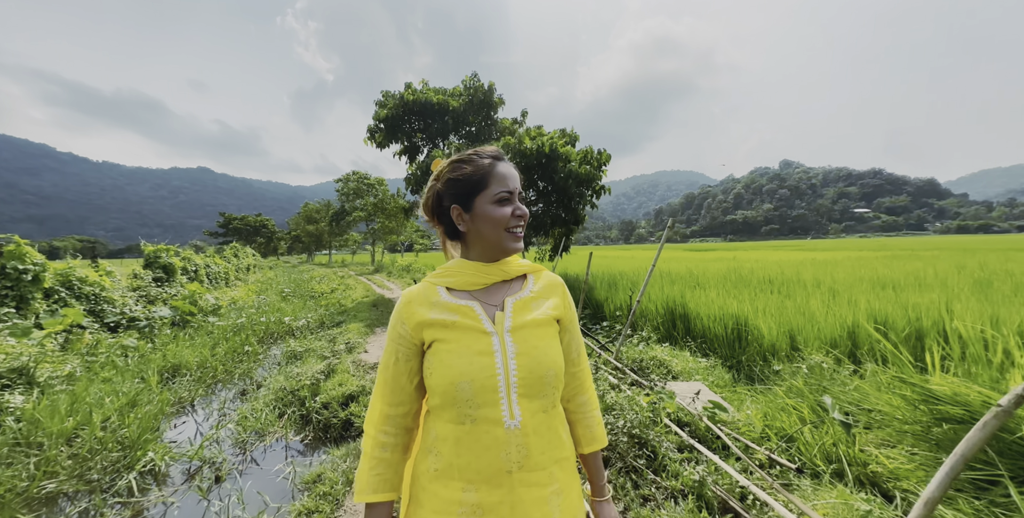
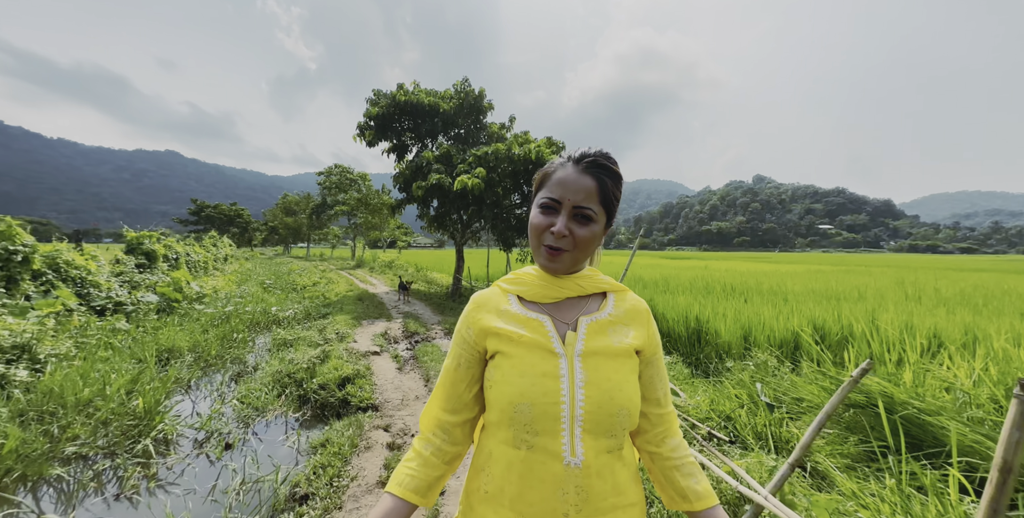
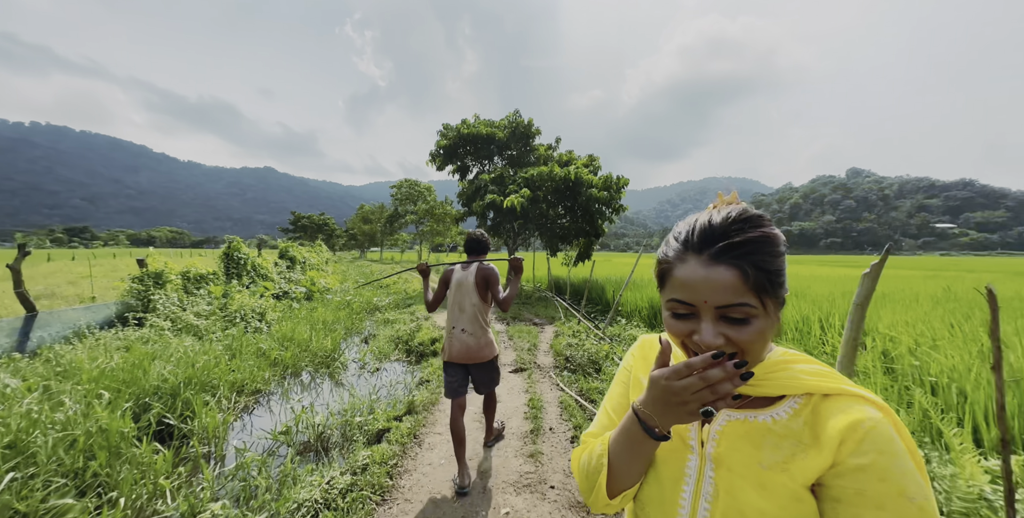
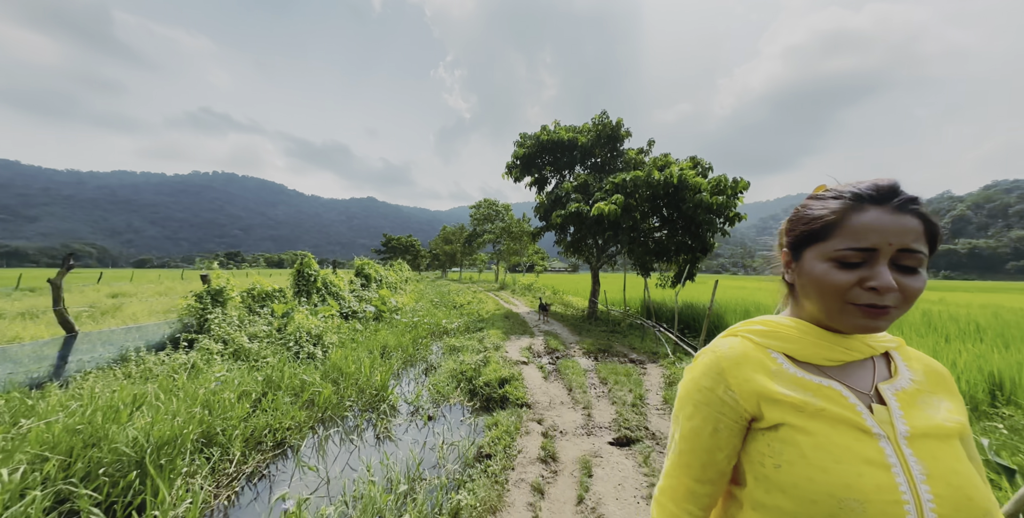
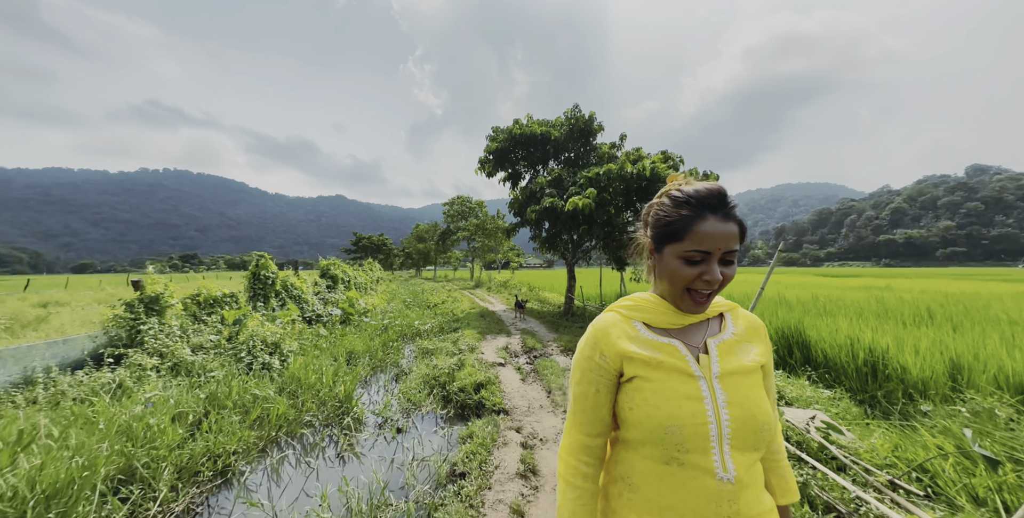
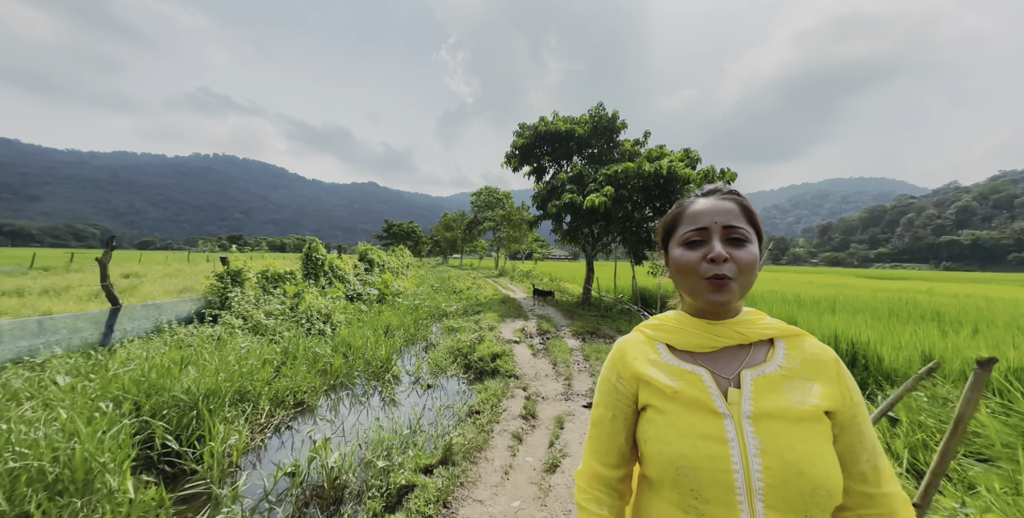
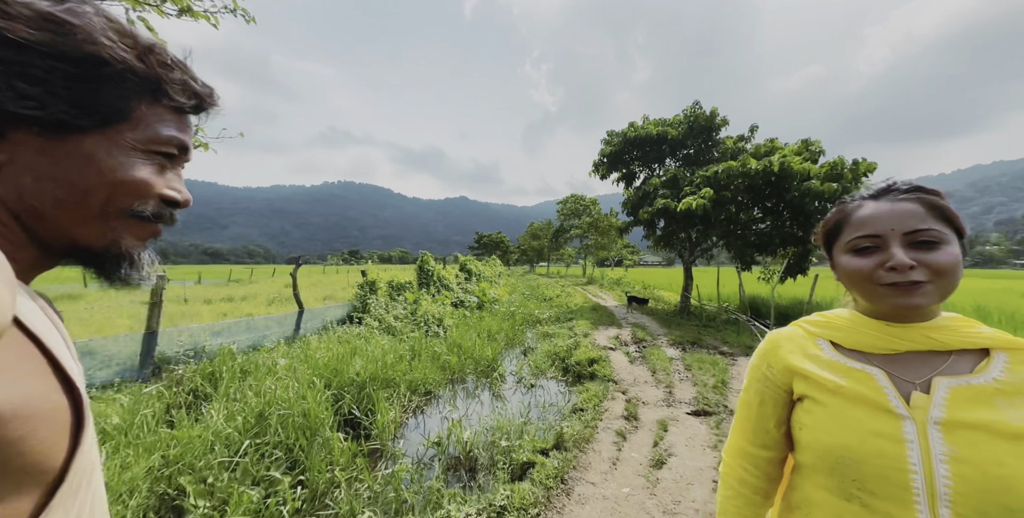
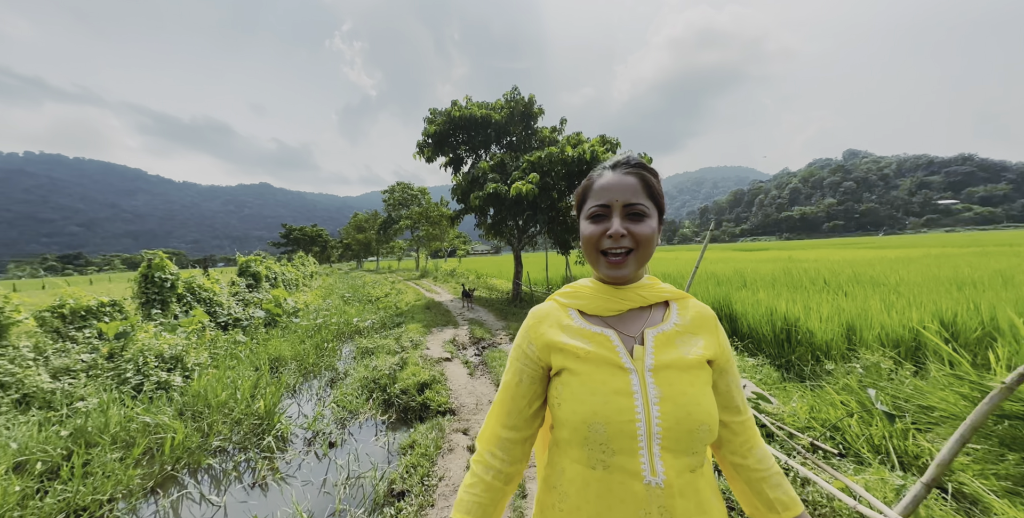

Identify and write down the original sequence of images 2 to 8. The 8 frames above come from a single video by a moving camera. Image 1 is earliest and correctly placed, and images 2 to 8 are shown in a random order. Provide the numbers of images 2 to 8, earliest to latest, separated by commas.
2, 8, 5, 4, 6, 7, 3
